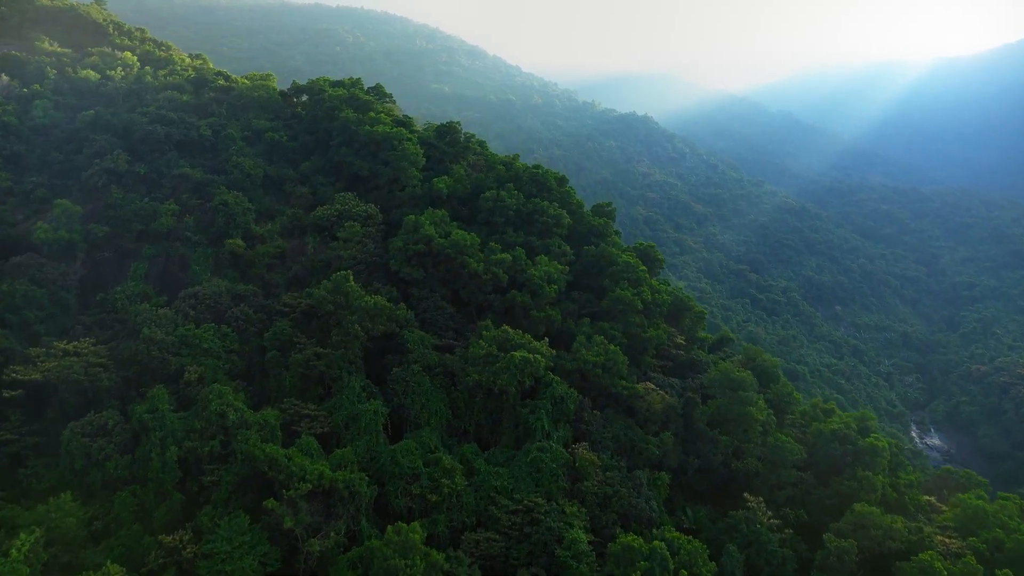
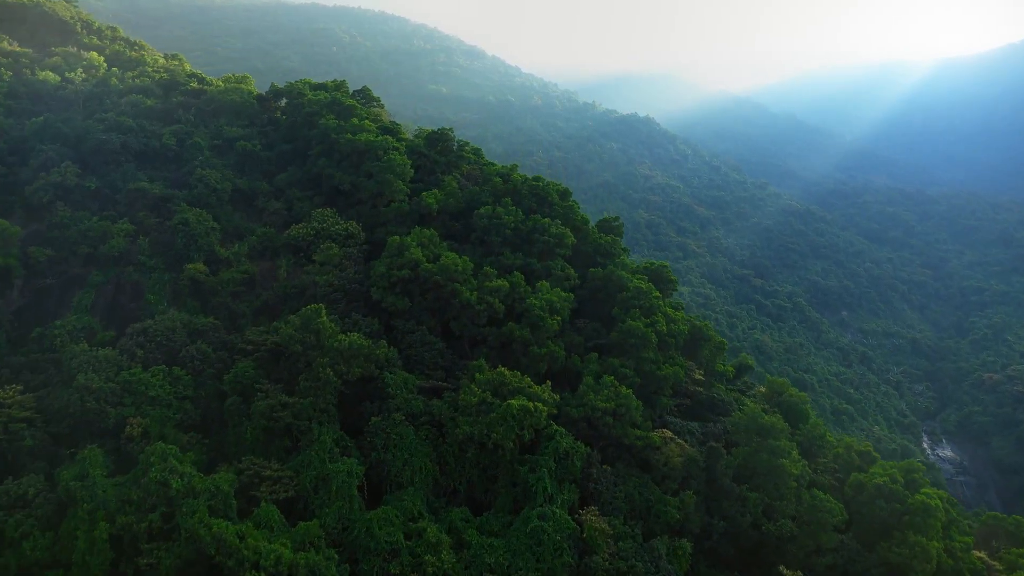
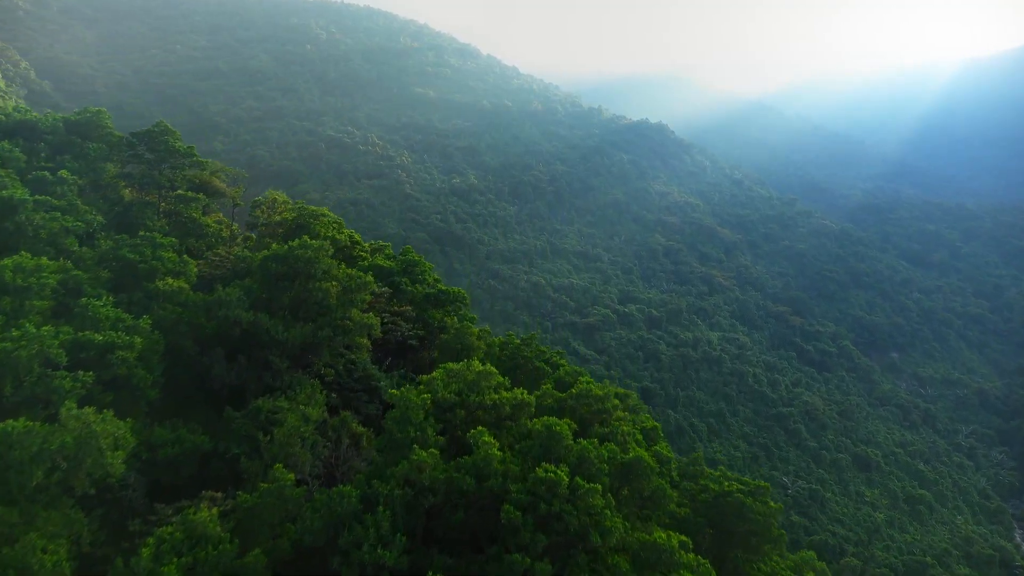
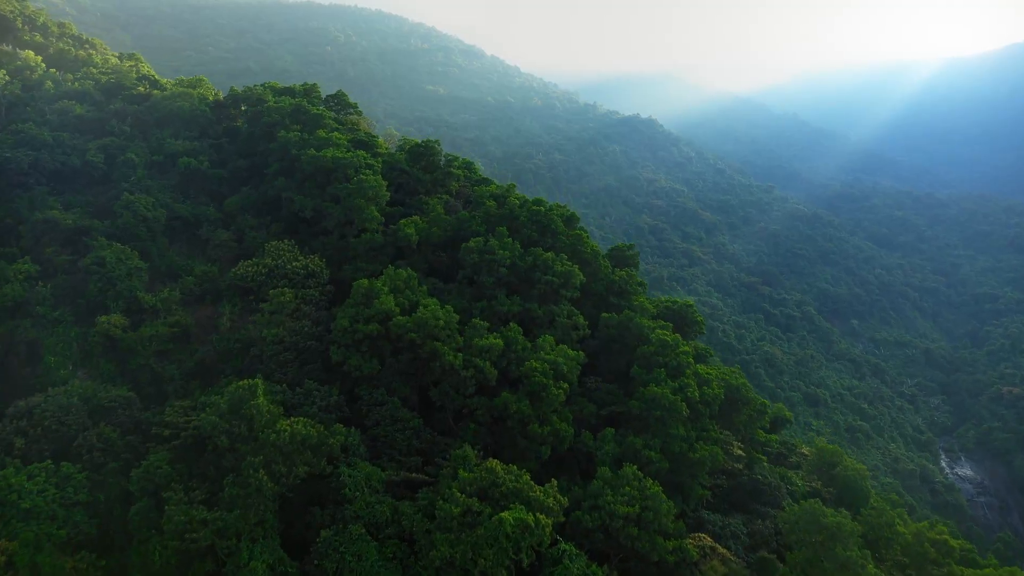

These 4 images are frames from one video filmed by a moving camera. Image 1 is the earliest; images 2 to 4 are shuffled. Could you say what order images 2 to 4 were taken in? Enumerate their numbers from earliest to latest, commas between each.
2, 4, 3
